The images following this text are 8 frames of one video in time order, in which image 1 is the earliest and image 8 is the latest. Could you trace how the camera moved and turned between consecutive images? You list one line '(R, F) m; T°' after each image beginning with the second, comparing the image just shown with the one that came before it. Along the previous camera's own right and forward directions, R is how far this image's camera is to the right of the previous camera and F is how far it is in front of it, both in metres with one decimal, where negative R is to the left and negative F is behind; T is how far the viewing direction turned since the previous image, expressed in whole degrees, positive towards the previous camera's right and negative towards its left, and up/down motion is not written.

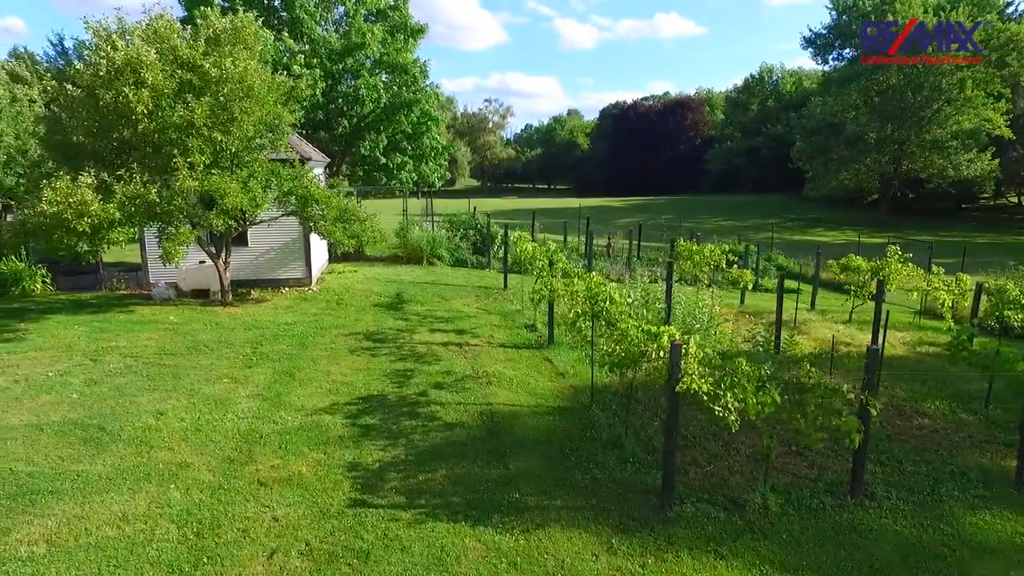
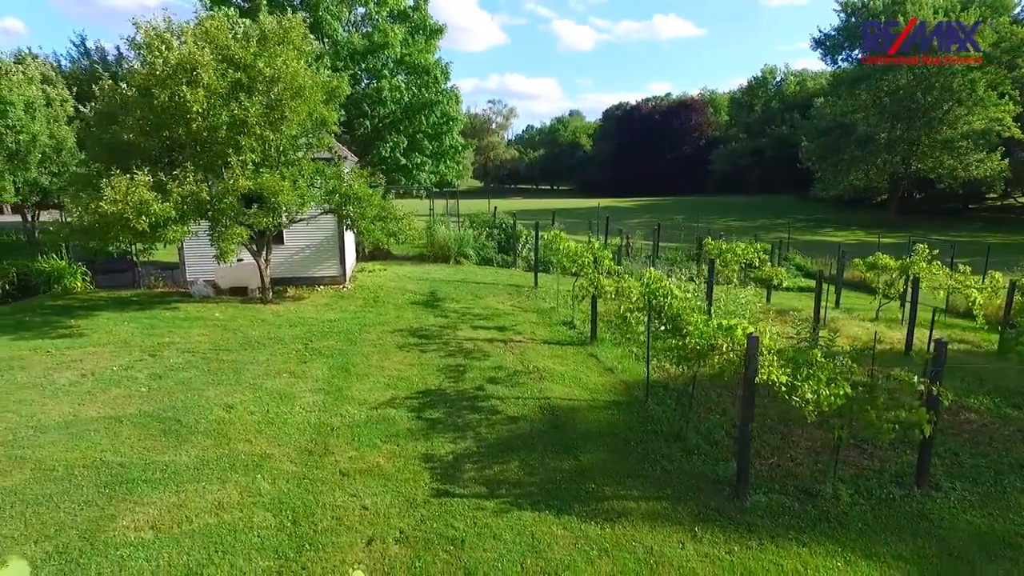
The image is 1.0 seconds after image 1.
(-0.8, -0.1) m; 0°
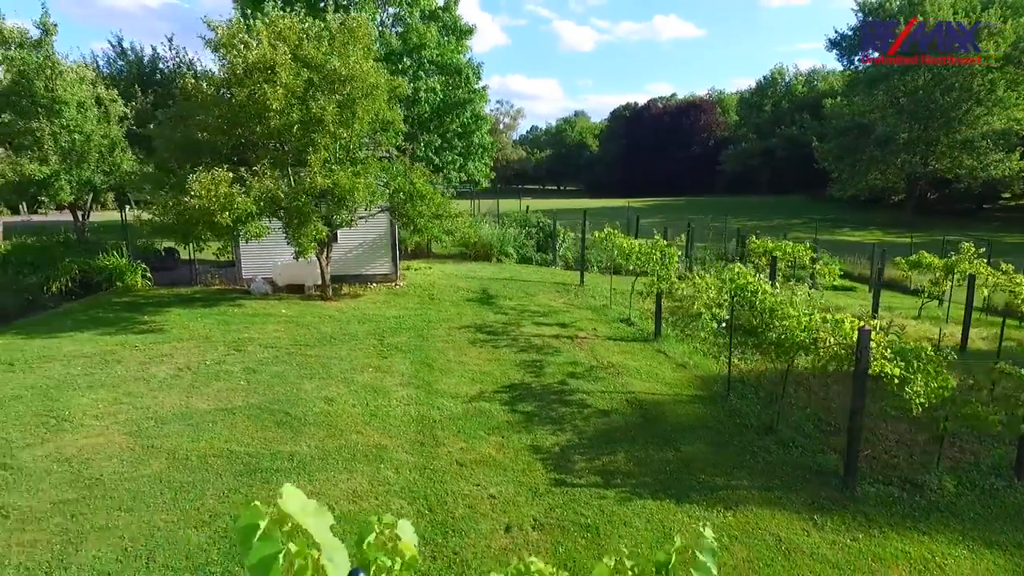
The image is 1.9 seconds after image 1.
(-1.1, -0.1) m; 0°
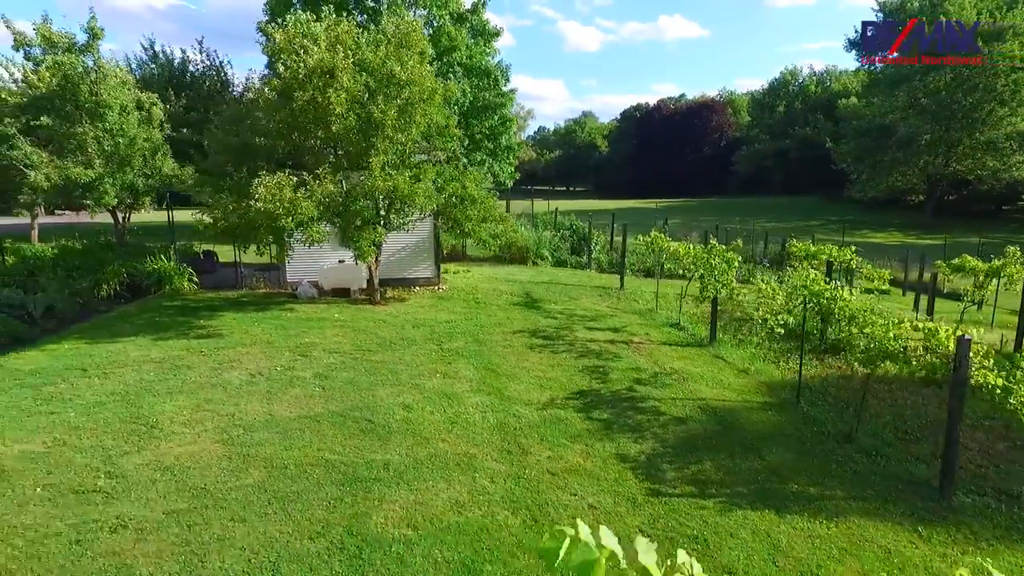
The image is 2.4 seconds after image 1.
(-0.9, 0.0) m; 0°
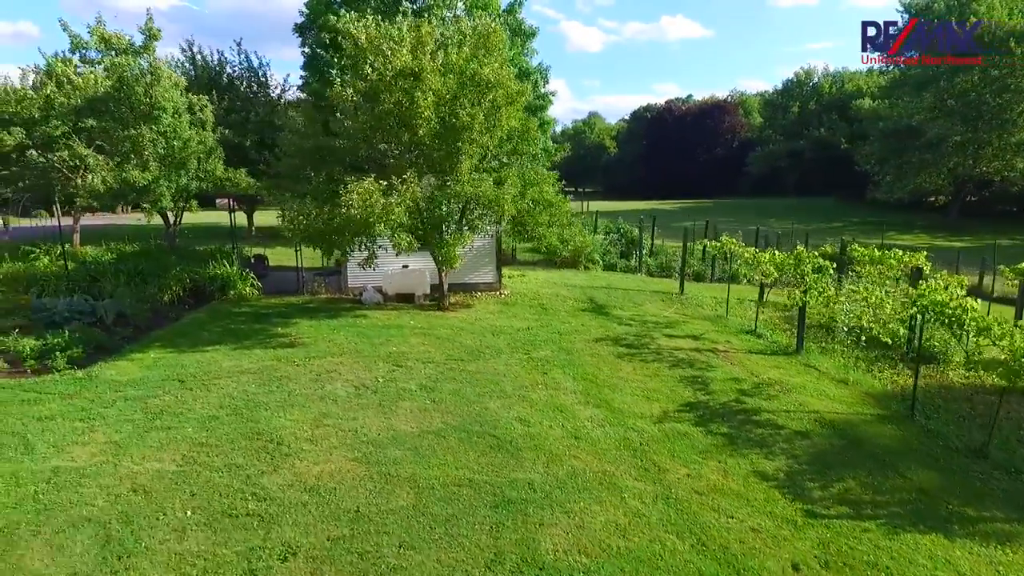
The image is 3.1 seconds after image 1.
(-1.3, +0.2) m; 0°
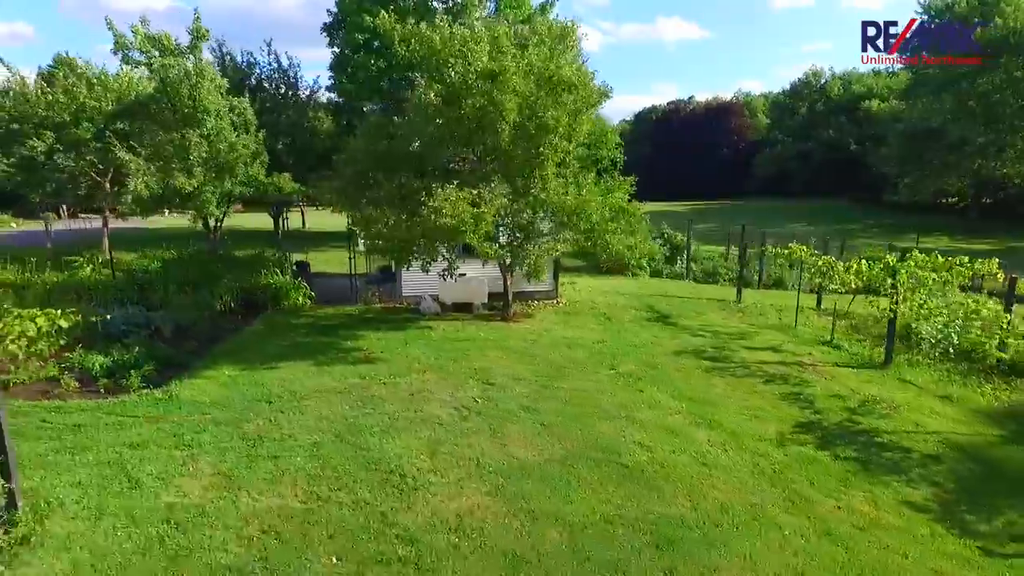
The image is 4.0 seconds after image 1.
(-1.3, +0.4) m; 0°
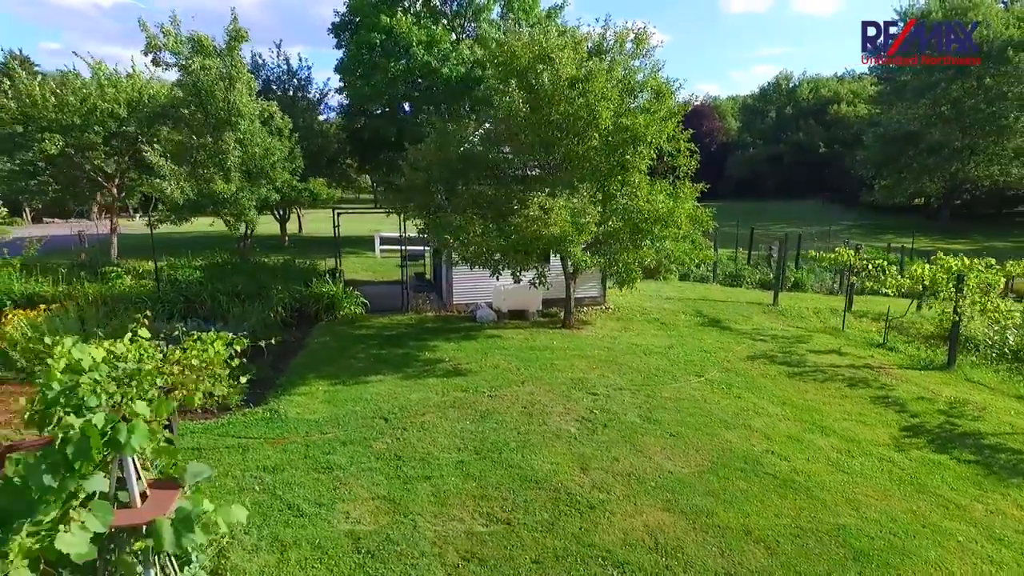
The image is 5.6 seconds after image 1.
(-1.8, +0.1) m; +3°
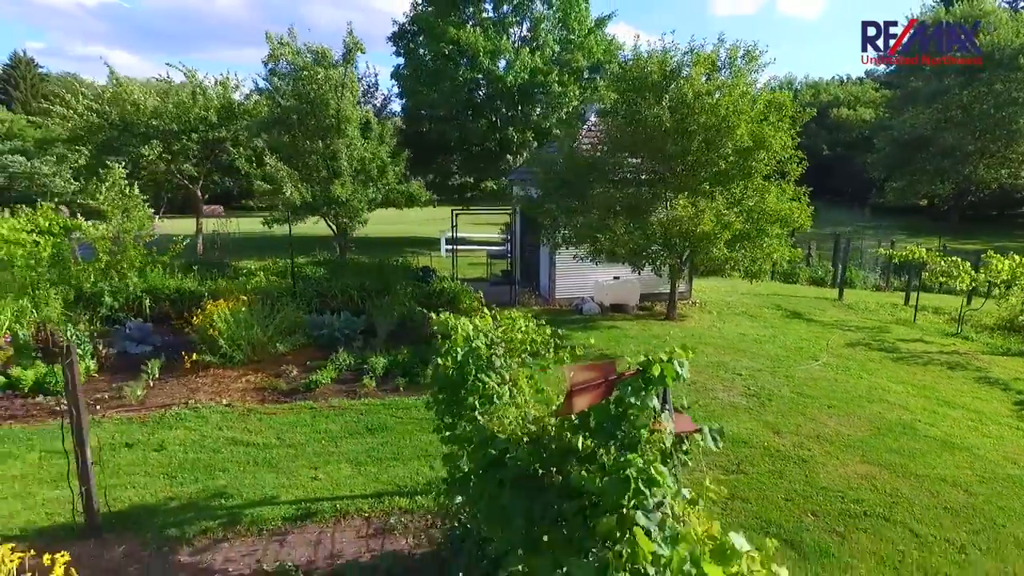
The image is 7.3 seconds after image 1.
(-2.3, -0.9) m; +1°
